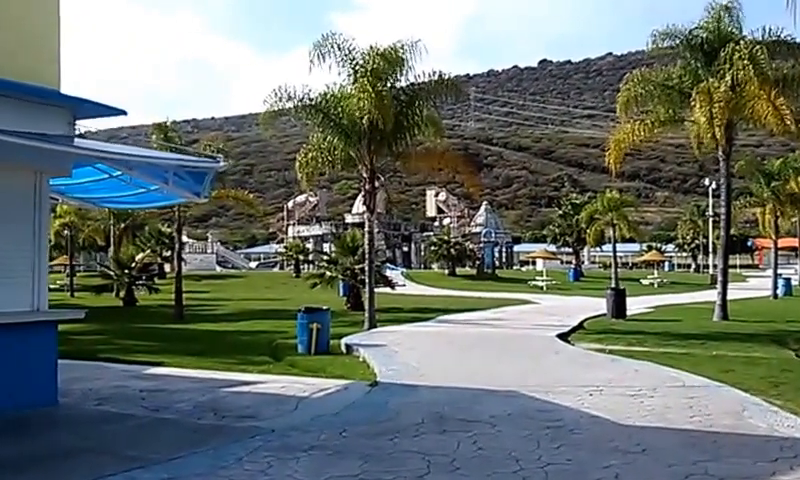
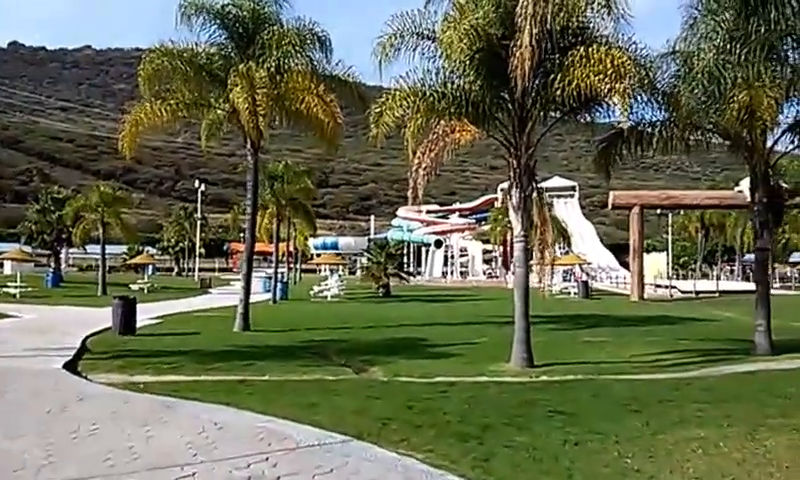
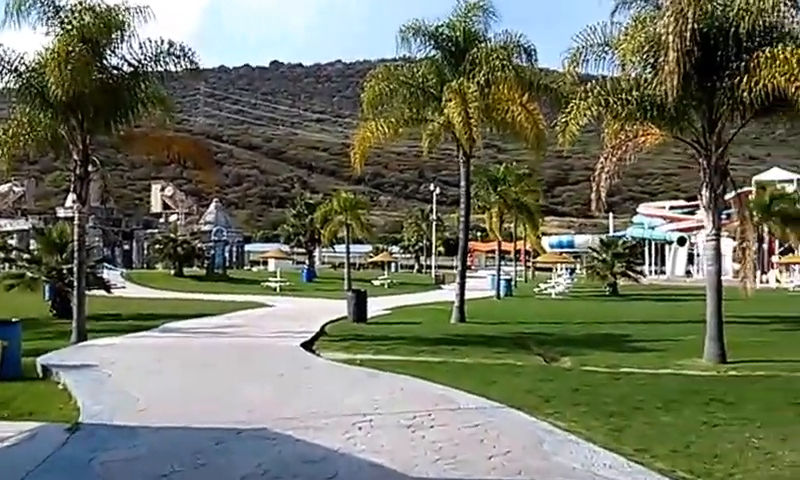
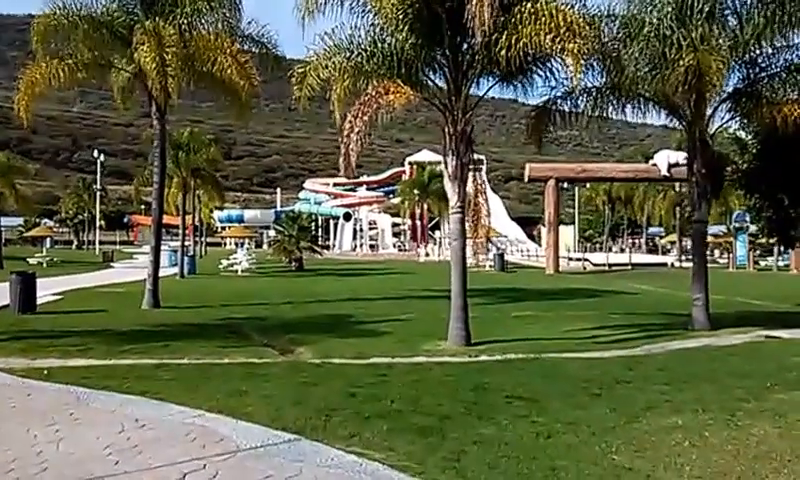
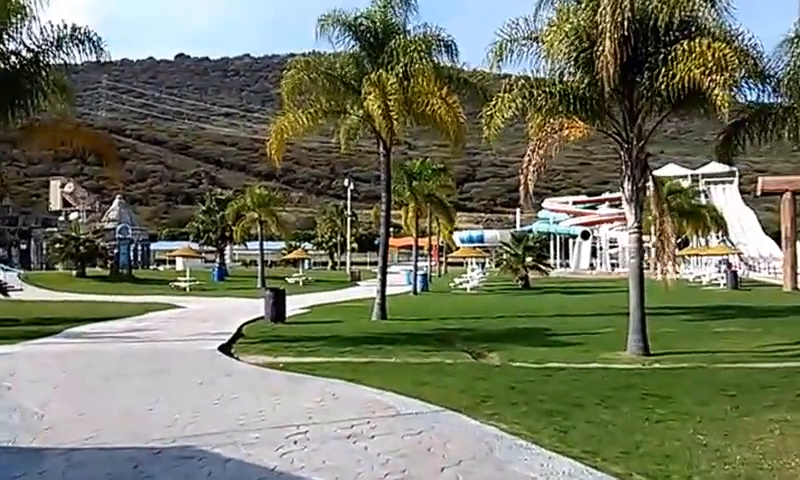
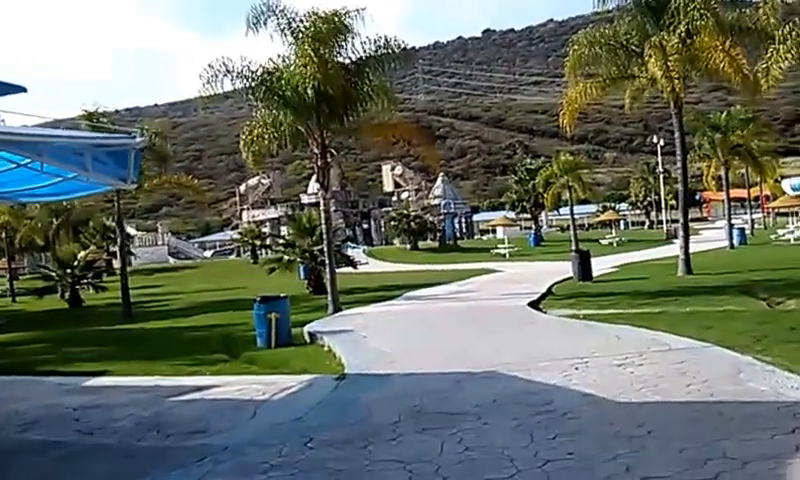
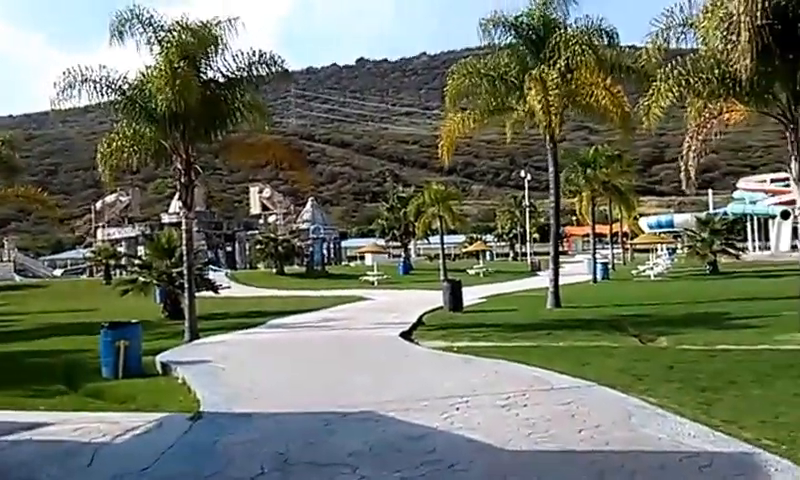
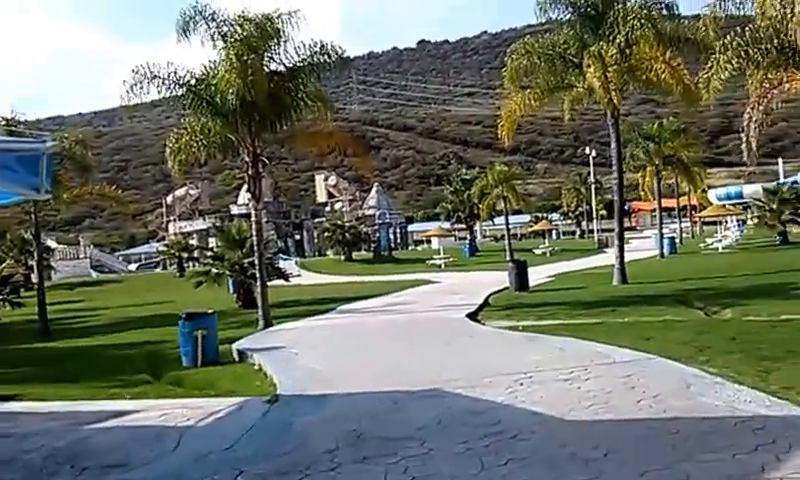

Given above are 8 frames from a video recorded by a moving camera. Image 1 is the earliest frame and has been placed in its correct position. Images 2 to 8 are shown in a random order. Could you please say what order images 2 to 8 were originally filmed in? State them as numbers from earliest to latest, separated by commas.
6, 8, 7, 3, 5, 2, 4
